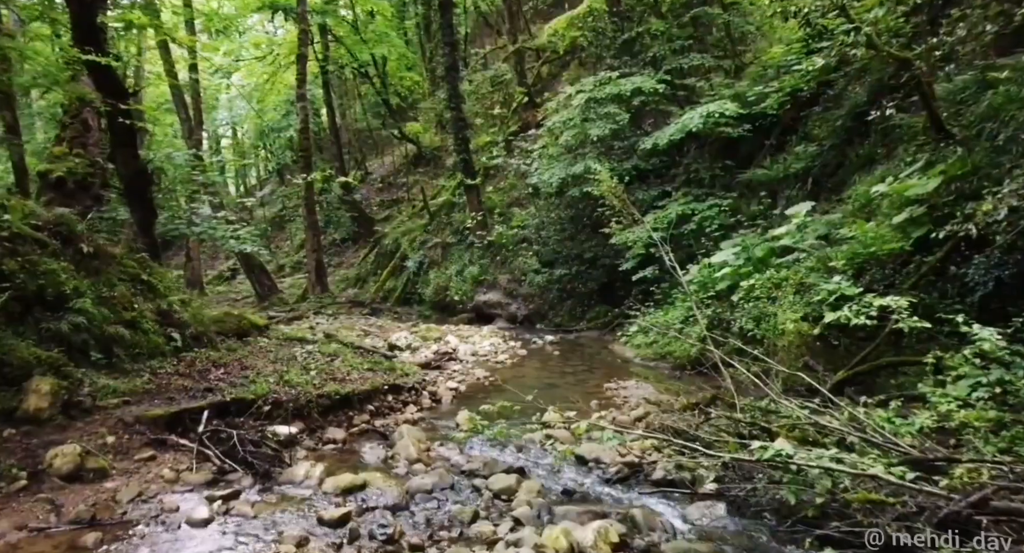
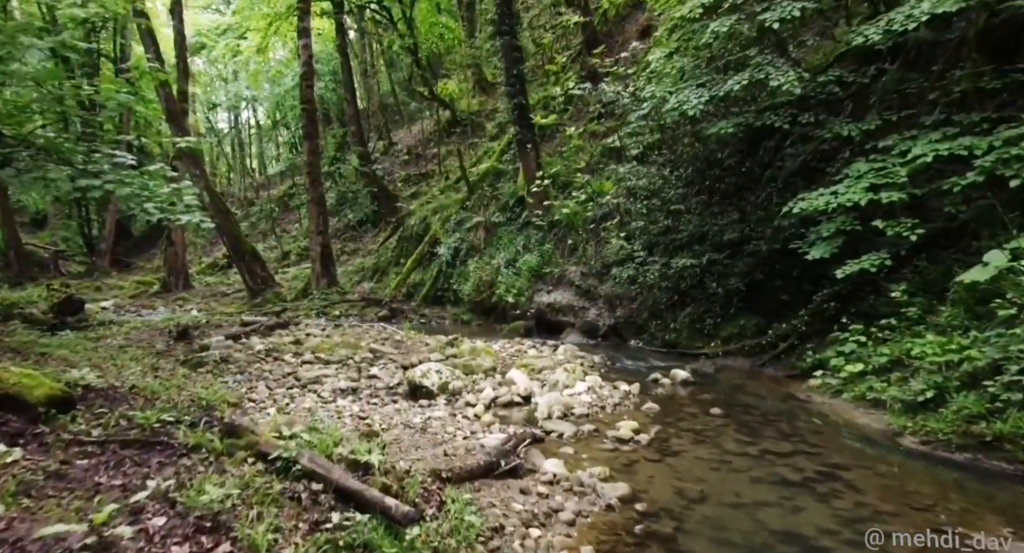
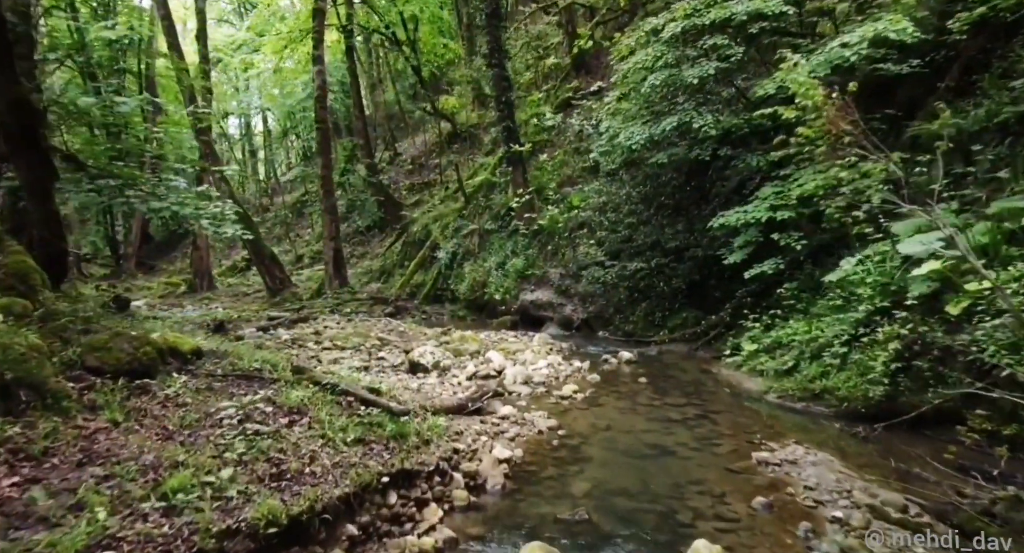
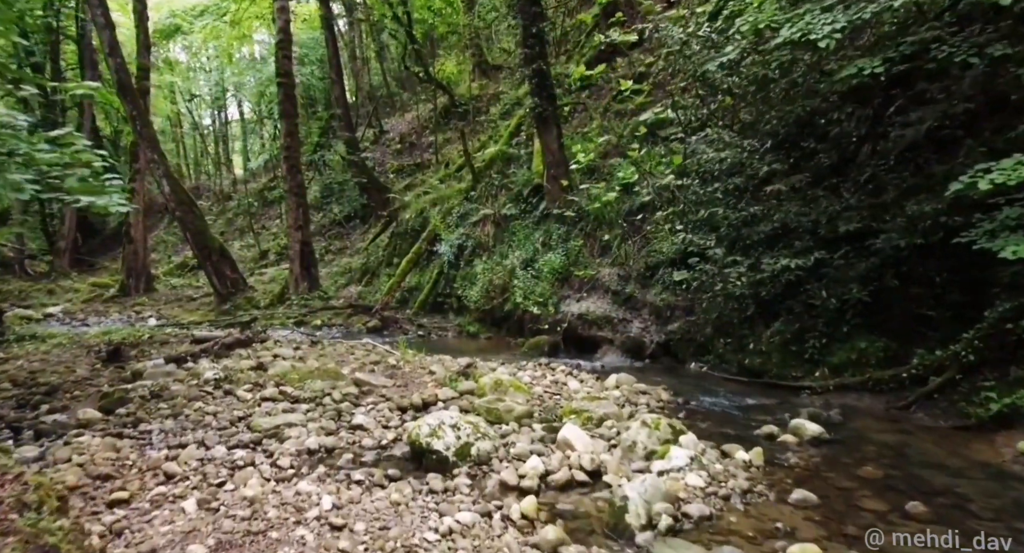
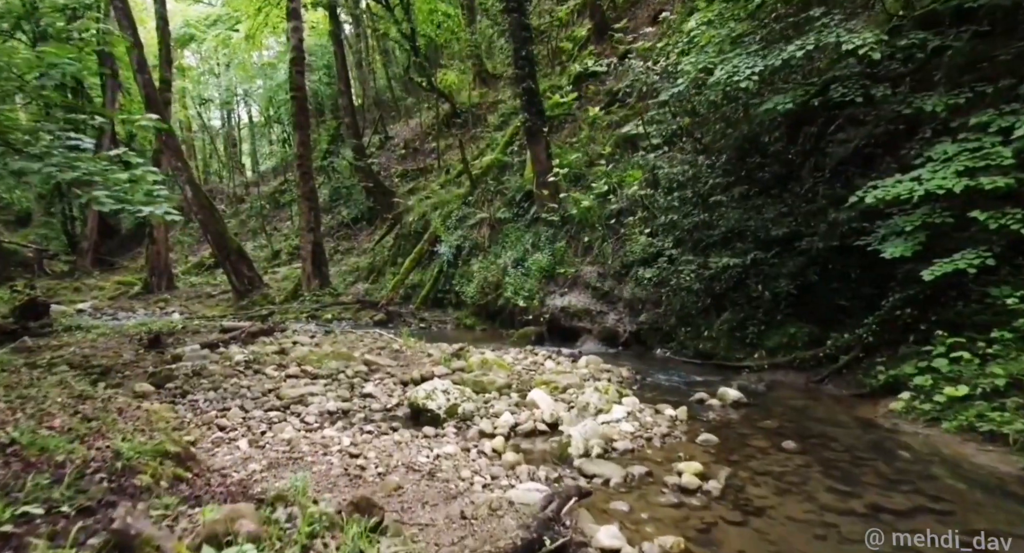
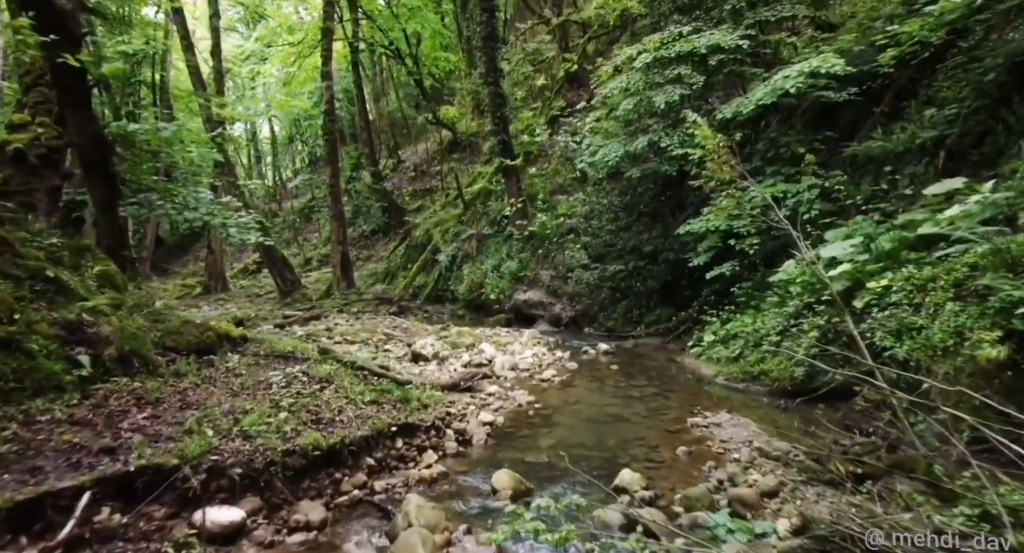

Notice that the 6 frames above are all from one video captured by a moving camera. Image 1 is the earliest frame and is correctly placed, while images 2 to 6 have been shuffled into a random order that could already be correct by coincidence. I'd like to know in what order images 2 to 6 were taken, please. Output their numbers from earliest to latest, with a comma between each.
6, 3, 2, 5, 4
